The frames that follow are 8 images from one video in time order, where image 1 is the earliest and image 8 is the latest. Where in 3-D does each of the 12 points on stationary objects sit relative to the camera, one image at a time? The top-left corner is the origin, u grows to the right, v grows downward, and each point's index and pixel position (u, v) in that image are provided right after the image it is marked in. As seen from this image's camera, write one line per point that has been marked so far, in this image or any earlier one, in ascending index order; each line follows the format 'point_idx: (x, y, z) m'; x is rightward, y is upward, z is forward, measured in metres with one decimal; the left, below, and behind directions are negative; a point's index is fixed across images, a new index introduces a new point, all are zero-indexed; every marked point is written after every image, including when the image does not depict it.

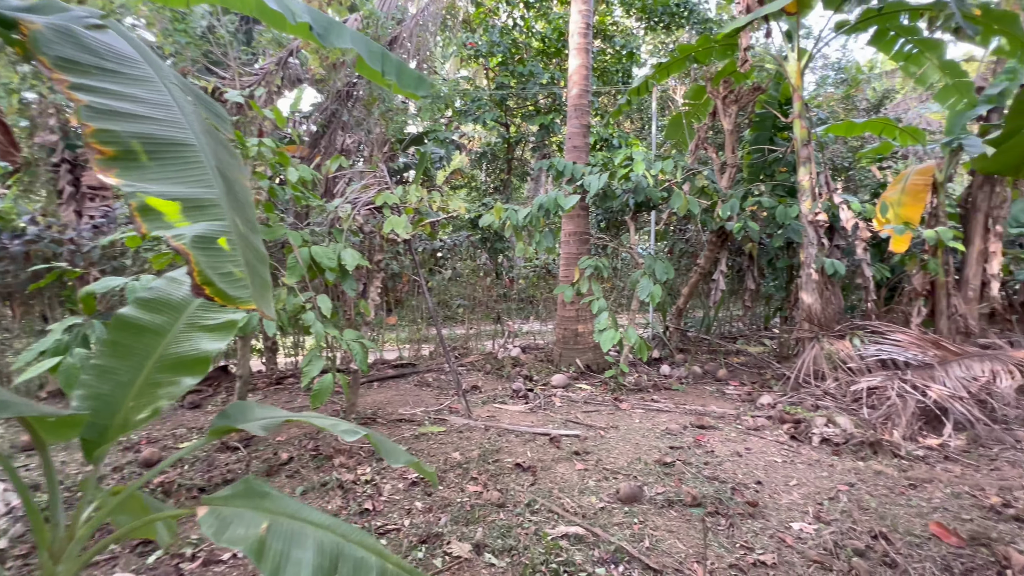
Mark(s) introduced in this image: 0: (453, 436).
0: (-0.4, -0.9, +2.9) m
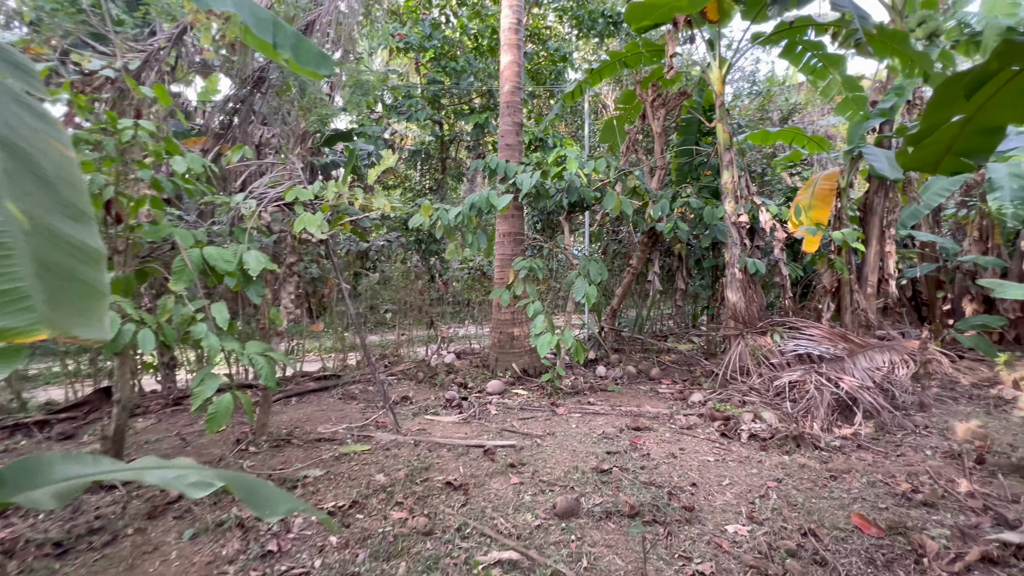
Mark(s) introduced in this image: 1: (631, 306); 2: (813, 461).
0: (-0.8, -1.0, +2.6) m
1: (+1.4, -0.2, +5.3) m
2: (+1.7, -1.0, +2.5) m
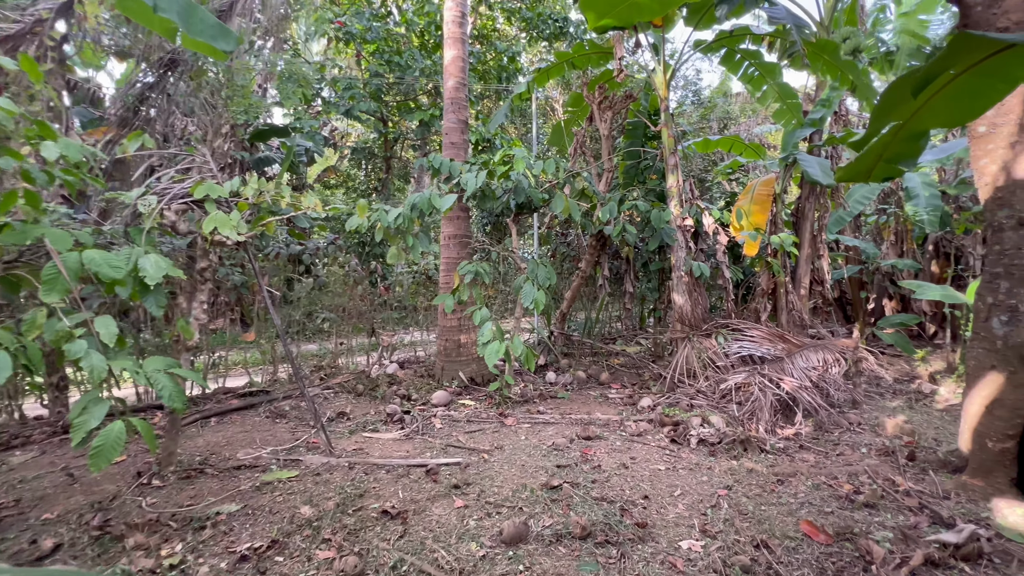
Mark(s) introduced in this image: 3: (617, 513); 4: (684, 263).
0: (-1.1, -1.0, +2.3) m
1: (+0.8, -0.3, +5.3) m
2: (+1.4, -1.0, +2.5) m
3: (+0.5, -1.0, +2.0) m
4: (+1.5, +0.2, +4.1) m
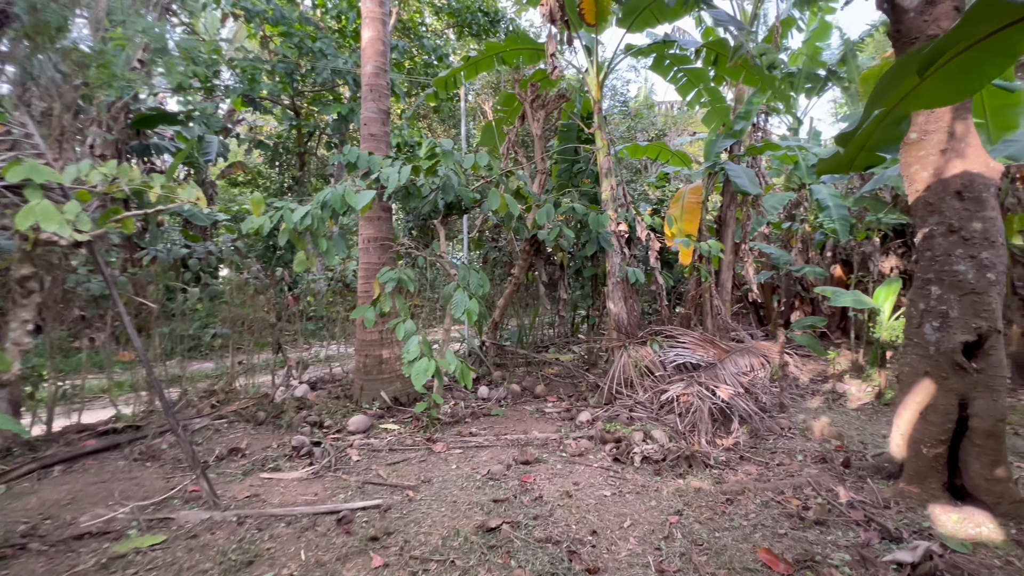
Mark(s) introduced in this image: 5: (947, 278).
0: (-1.4, -1.1, +1.8) m
1: (0.0, -0.3, +5.0) m
2: (+1.0, -1.0, +2.4) m
3: (+0.2, -1.1, +1.8) m
4: (+0.9, +0.2, +3.9) m
5: (+1.9, 0.0, +2.0) m
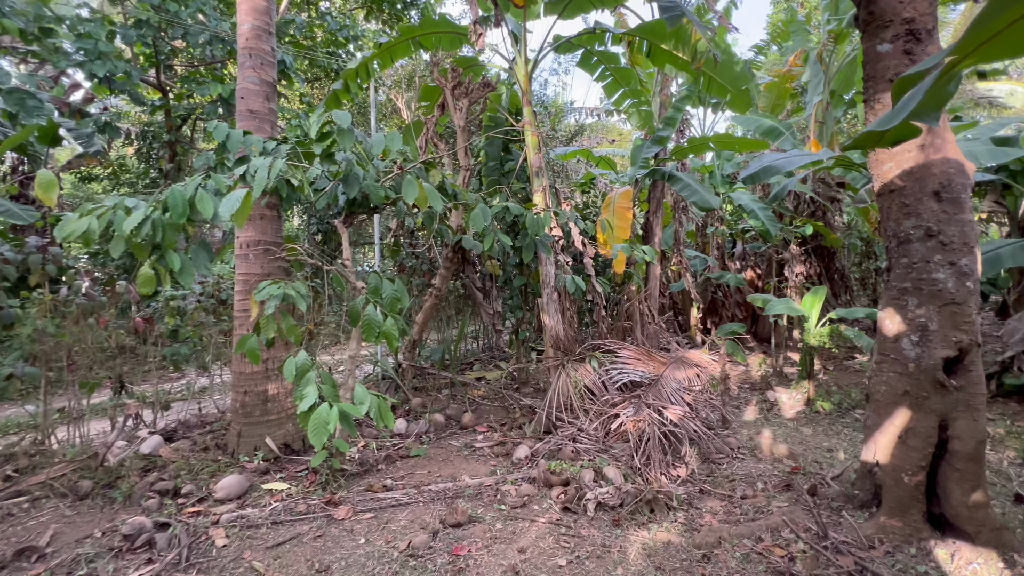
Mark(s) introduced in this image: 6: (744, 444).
0: (-1.5, -1.1, +1.0) m
1: (-0.8, -0.5, +4.4) m
2: (+0.7, -1.1, +2.0) m
3: (0.0, -1.1, +1.3) m
4: (+0.3, +0.1, +3.5) m
5: (+1.7, 0.0, +1.8) m
6: (+1.6, -1.1, +3.1) m
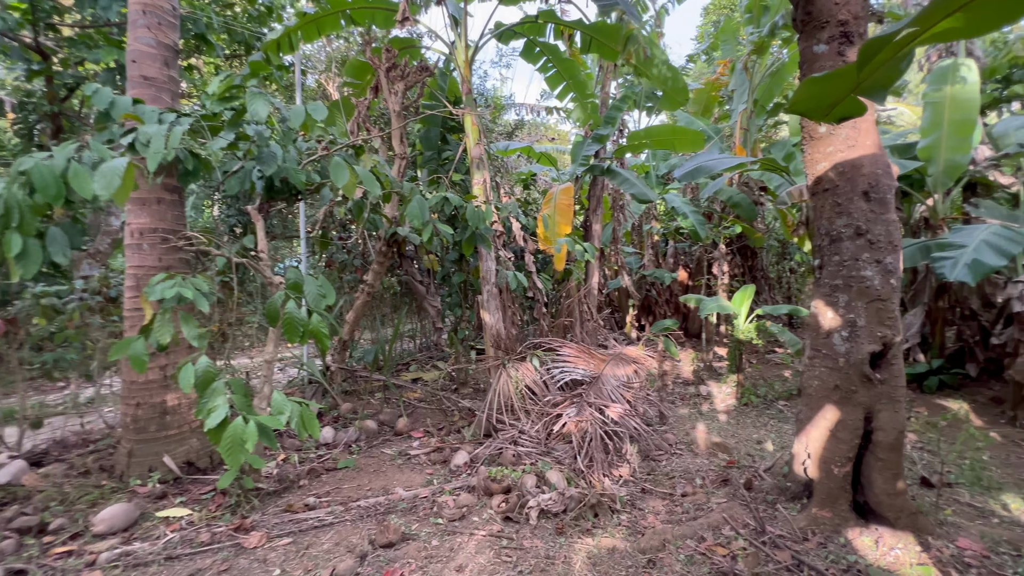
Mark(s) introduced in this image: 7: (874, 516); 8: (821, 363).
0: (-1.6, -1.1, +0.7) m
1: (-1.3, -0.4, +4.2) m
2: (+0.5, -1.1, +1.9) m
3: (-0.1, -1.1, +1.1) m
4: (-0.1, +0.1, +3.4) m
5: (+1.4, 0.0, +1.9) m
6: (+1.2, -1.1, +3.1) m
7: (+1.6, -1.0, +1.9) m
8: (+1.3, -0.3, +2.0) m
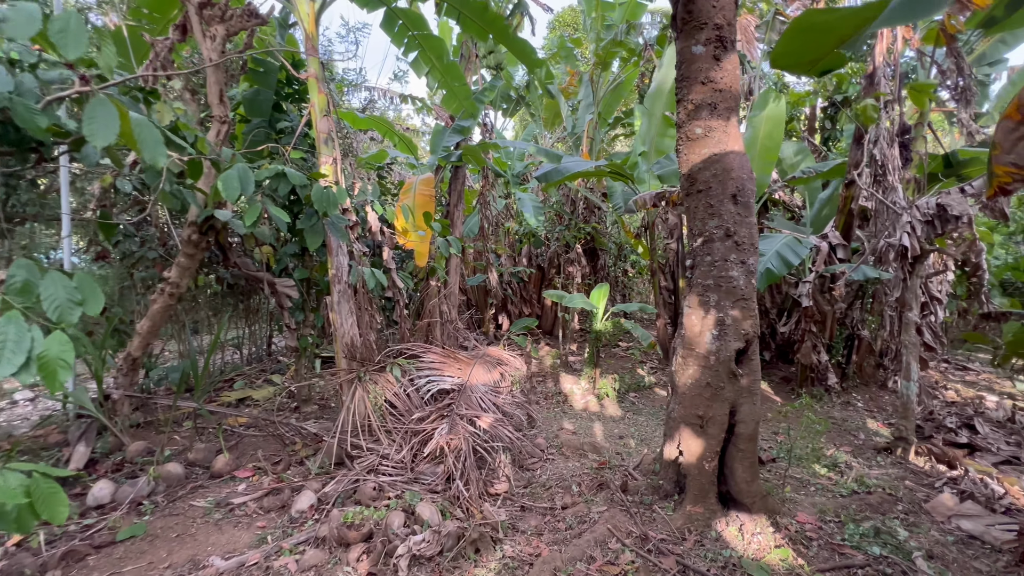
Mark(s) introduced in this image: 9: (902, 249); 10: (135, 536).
0: (-1.6, -1.1, -0.2) m
1: (-2.4, -0.4, +3.2) m
2: (0.0, -1.1, +1.7) m
3: (-0.3, -1.1, +0.7) m
4: (-1.1, +0.1, +2.9) m
5: (+0.9, 0.0, +1.9) m
6: (+0.3, -1.0, +3.1) m
7: (+1.0, -1.0, +2.1) m
8: (+0.8, -0.3, +2.0) m
9: (+2.4, +0.2, +2.8) m
10: (-1.6, -1.0, +1.9) m
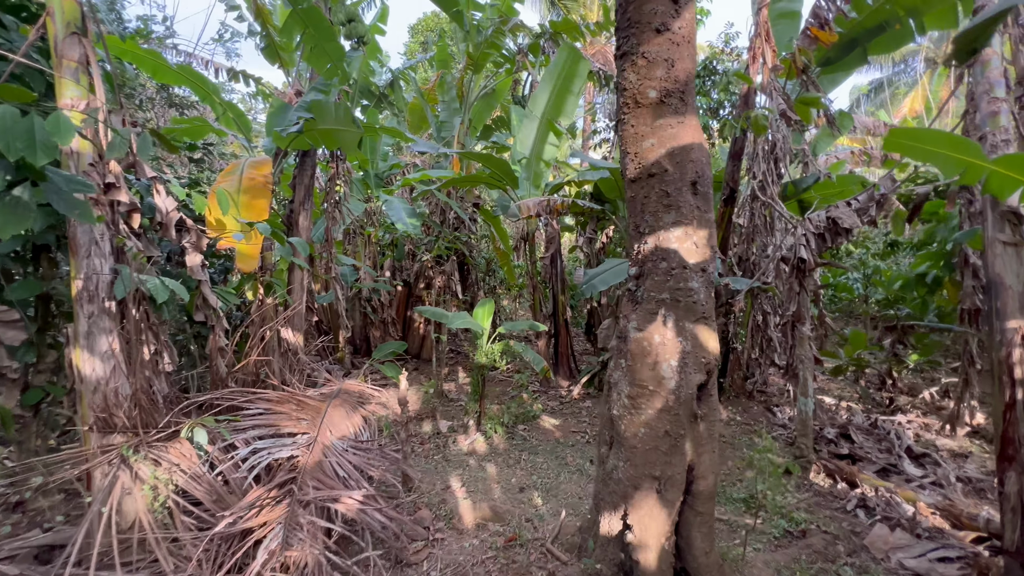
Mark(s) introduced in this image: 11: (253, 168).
0: (-1.2, -1.1, -1.3) m
1: (-3.0, -0.5, +1.7) m
2: (-0.2, -1.1, +0.9) m
3: (-0.2, -1.1, -0.1) m
4: (-1.6, 0.0, +1.8) m
5: (+0.6, 0.0, +1.5) m
6: (-0.4, -1.1, +2.3) m
7: (+0.6, -1.0, +1.6) m
8: (+0.4, -0.4, +1.5) m
9: (+1.7, +0.2, +2.7) m
10: (-1.8, -1.1, +0.6) m
11: (-1.8, +0.8, +3.1) m
